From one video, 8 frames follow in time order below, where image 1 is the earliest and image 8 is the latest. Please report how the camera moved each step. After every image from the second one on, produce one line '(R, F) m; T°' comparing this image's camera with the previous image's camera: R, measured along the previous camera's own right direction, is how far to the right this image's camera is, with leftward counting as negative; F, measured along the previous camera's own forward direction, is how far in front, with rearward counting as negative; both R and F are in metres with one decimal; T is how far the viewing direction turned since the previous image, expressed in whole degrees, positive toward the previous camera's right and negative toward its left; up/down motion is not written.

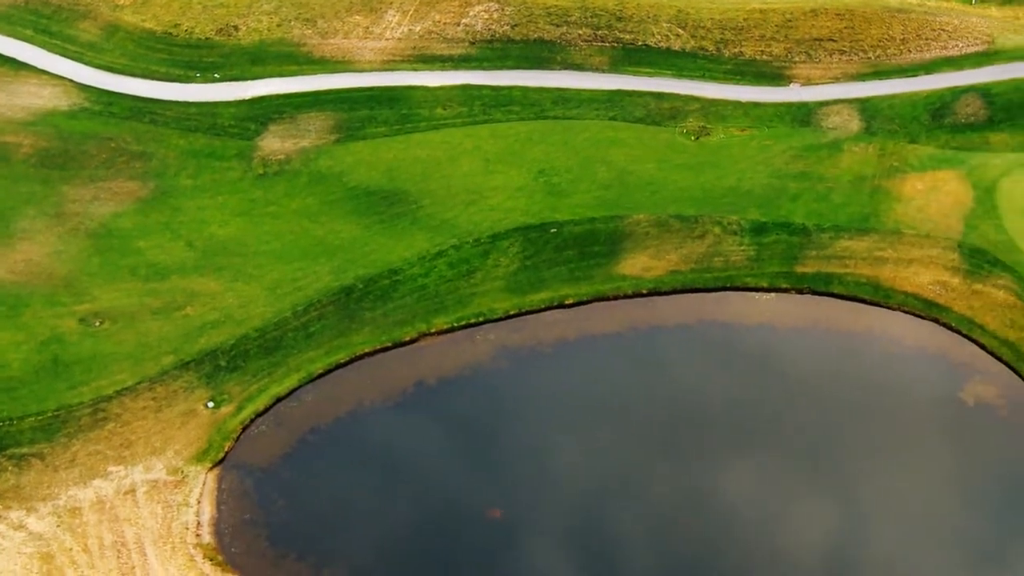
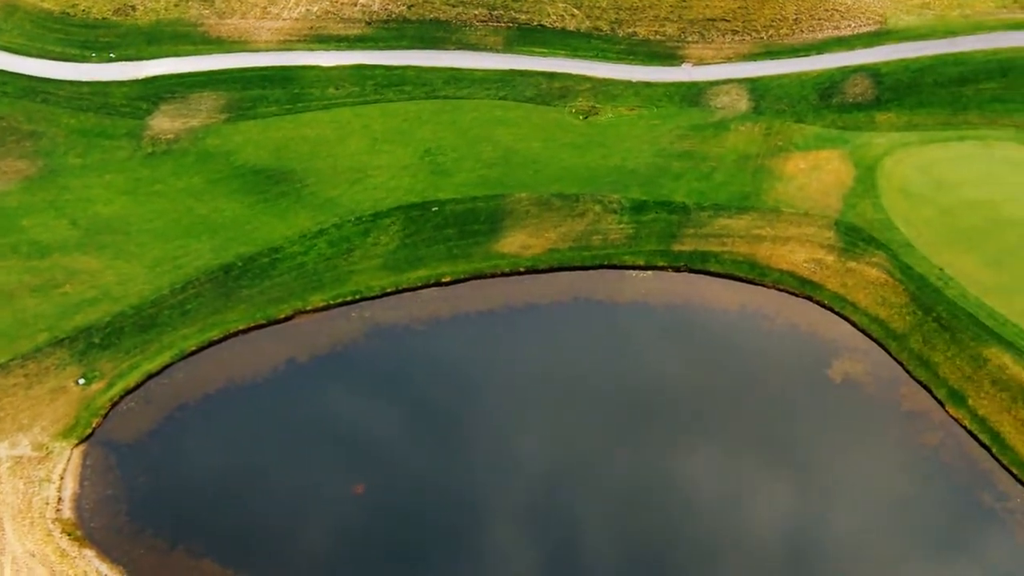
(+3.5, -0.1) m; 0°
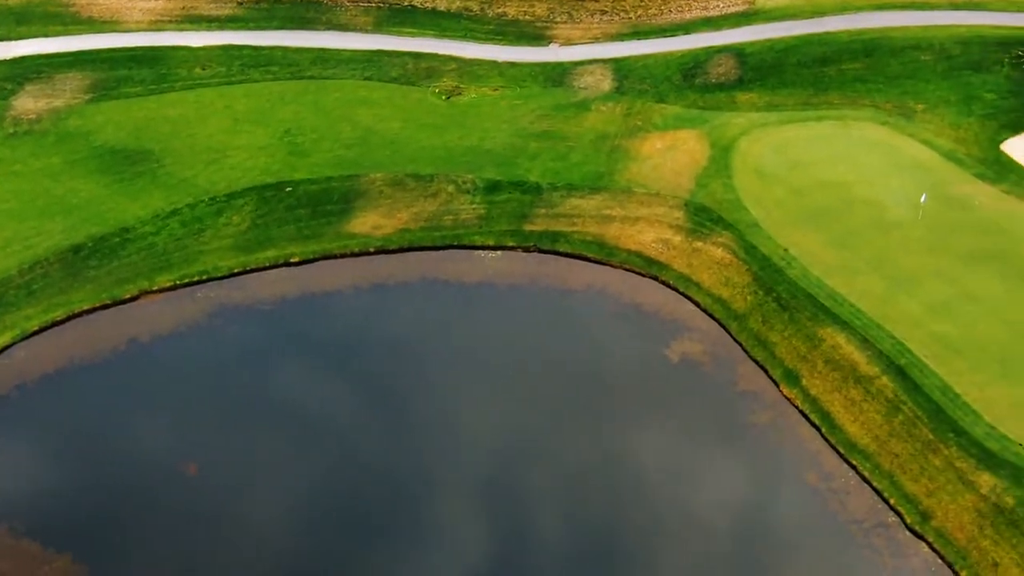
(+4.4, +0.1) m; 0°
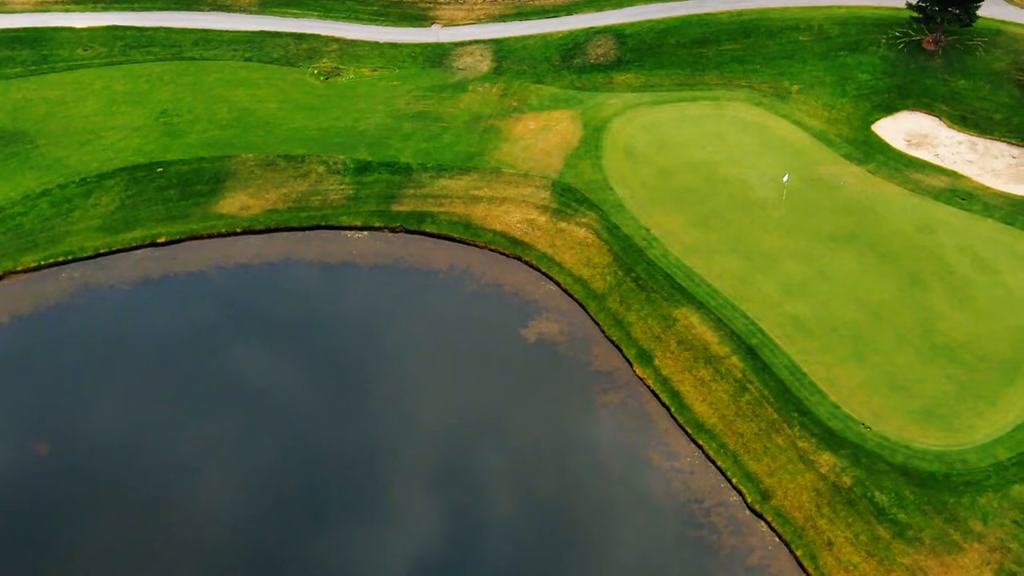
(+3.9, 0.0) m; 0°
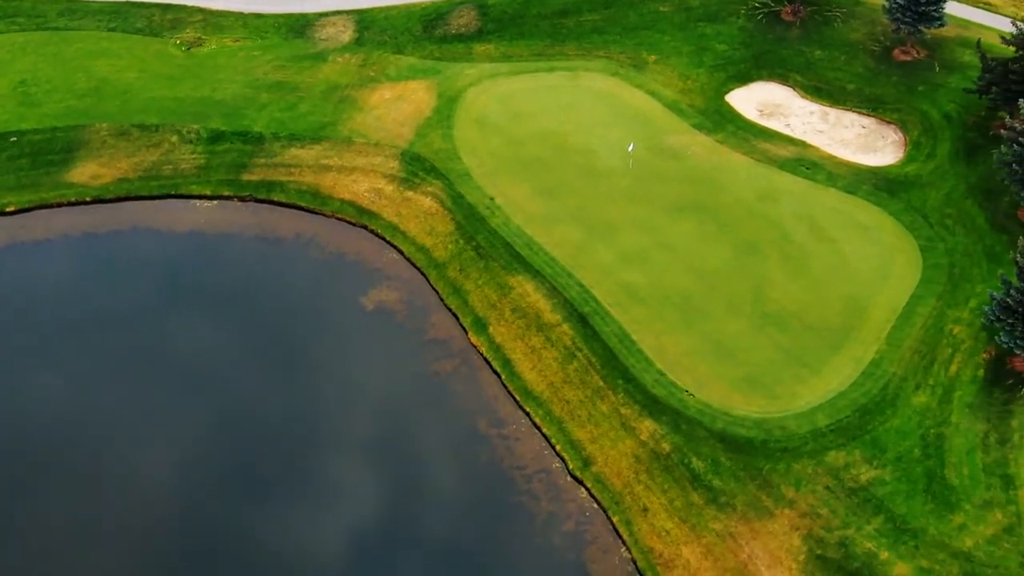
(+4.2, 0.0) m; 0°
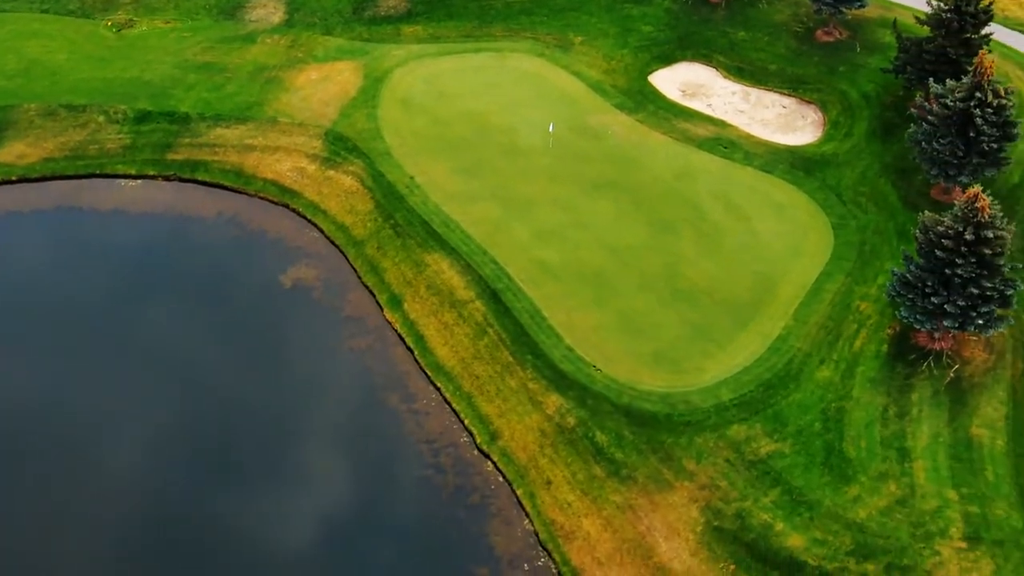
(+2.3, -0.4) m; 0°
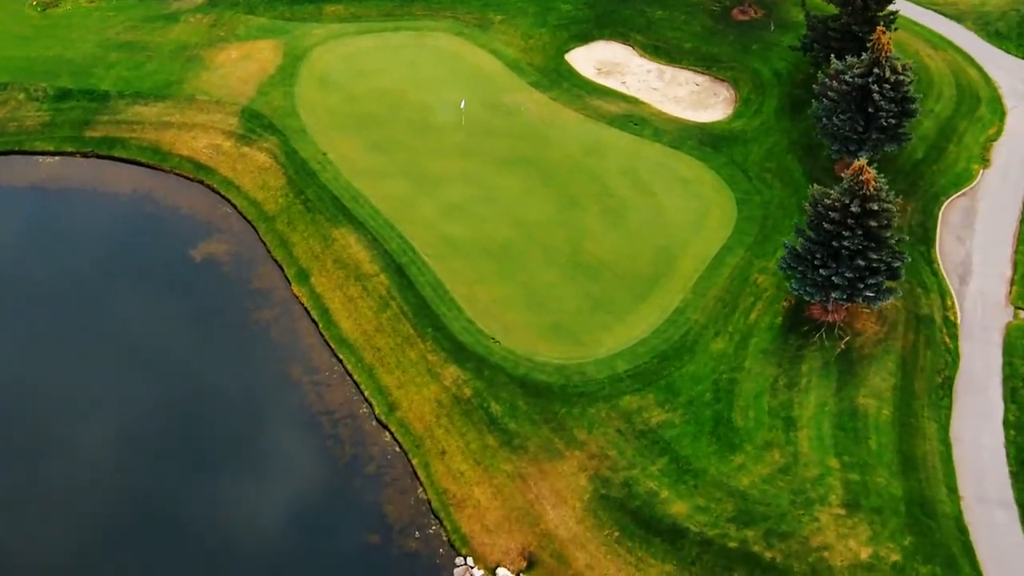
(+2.6, -0.5) m; 0°
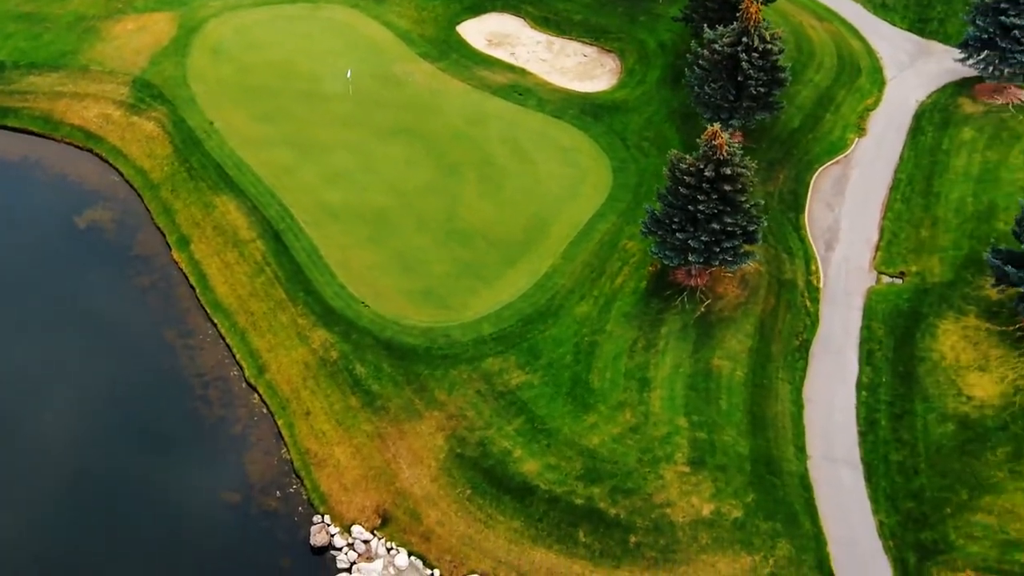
(+3.4, -0.6) m; 0°
